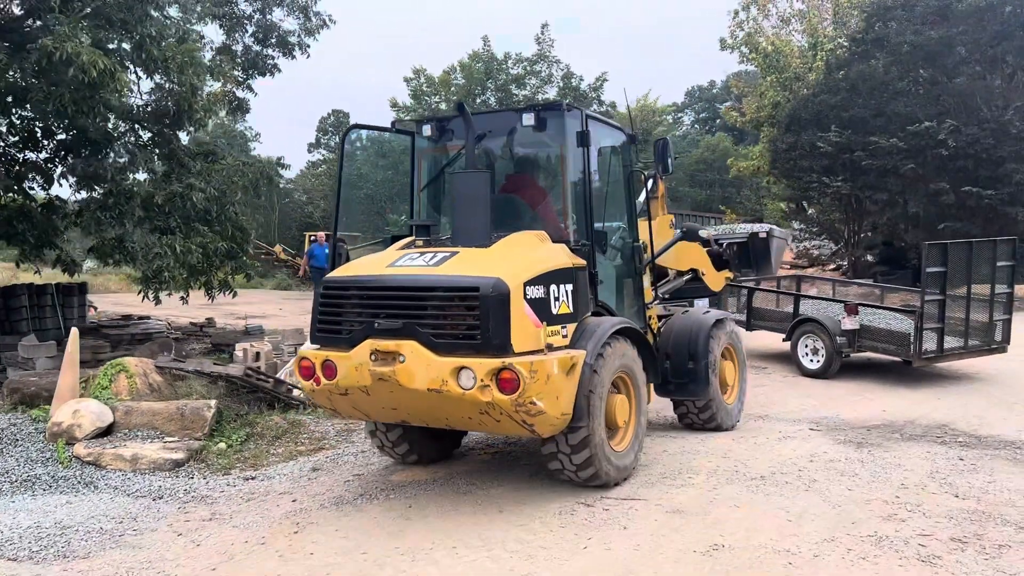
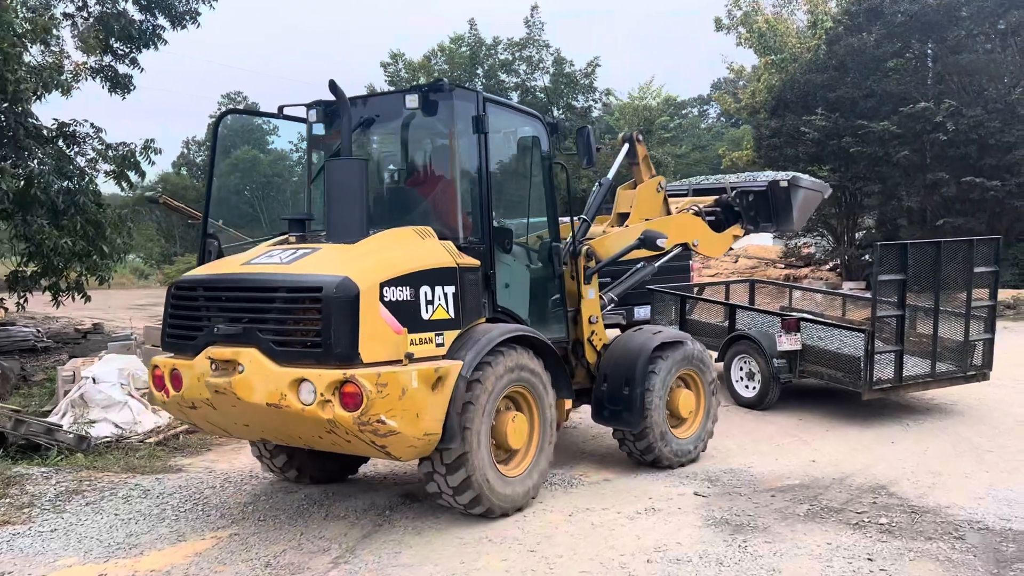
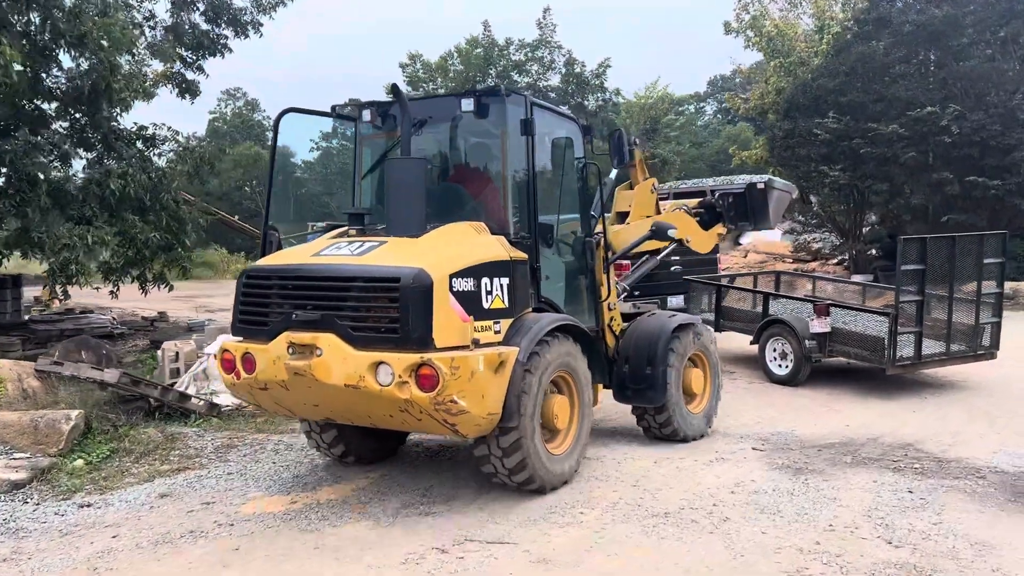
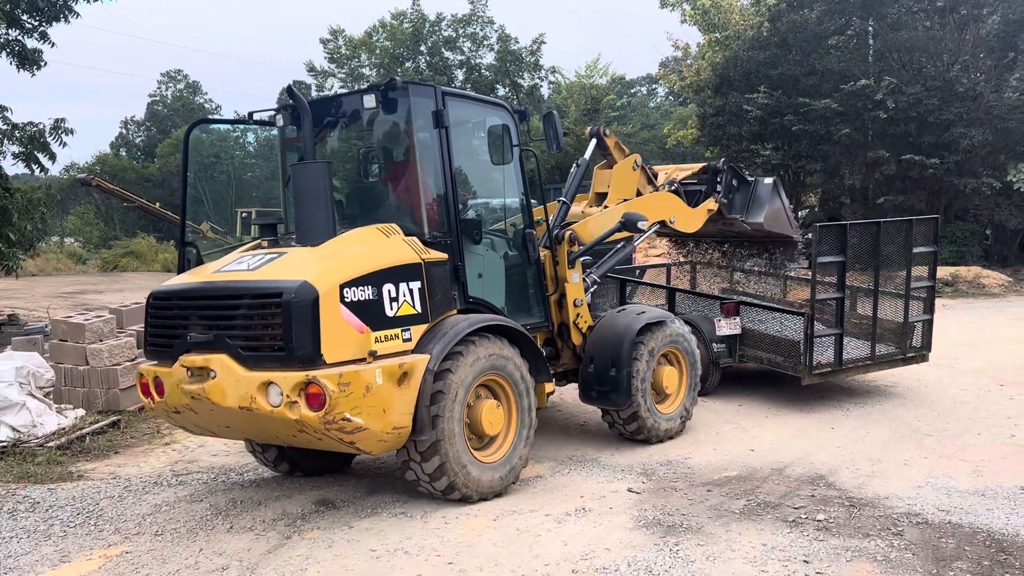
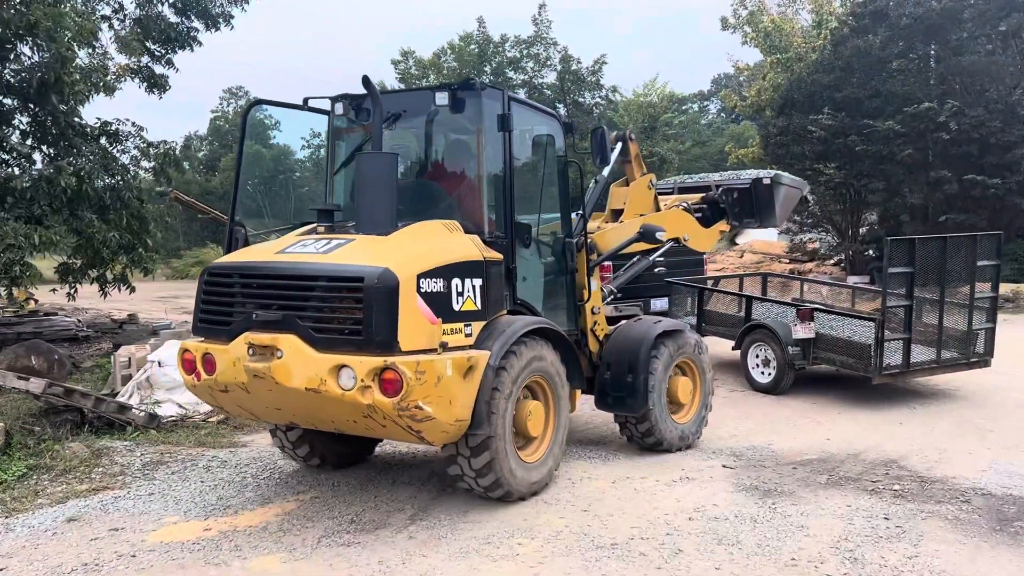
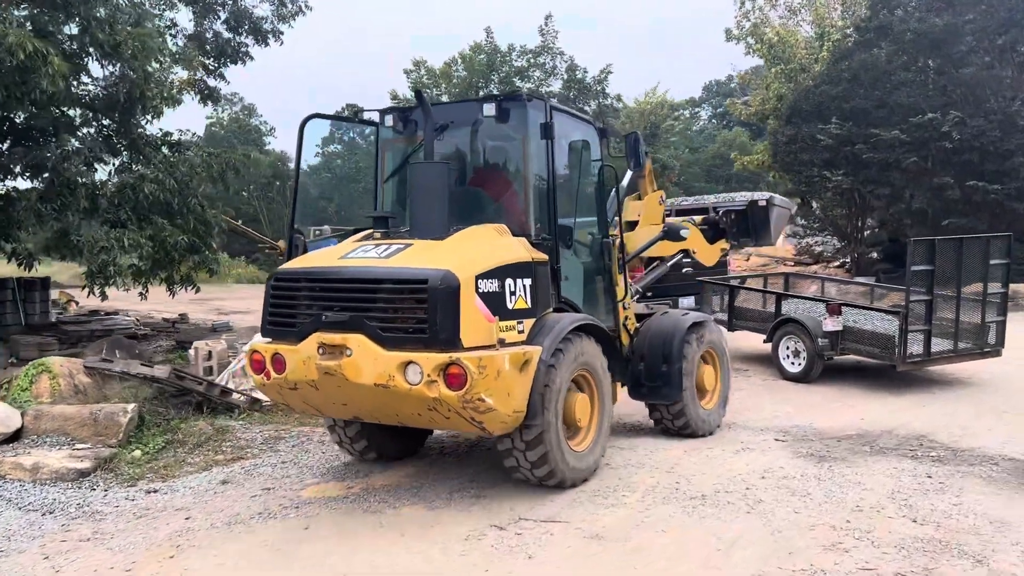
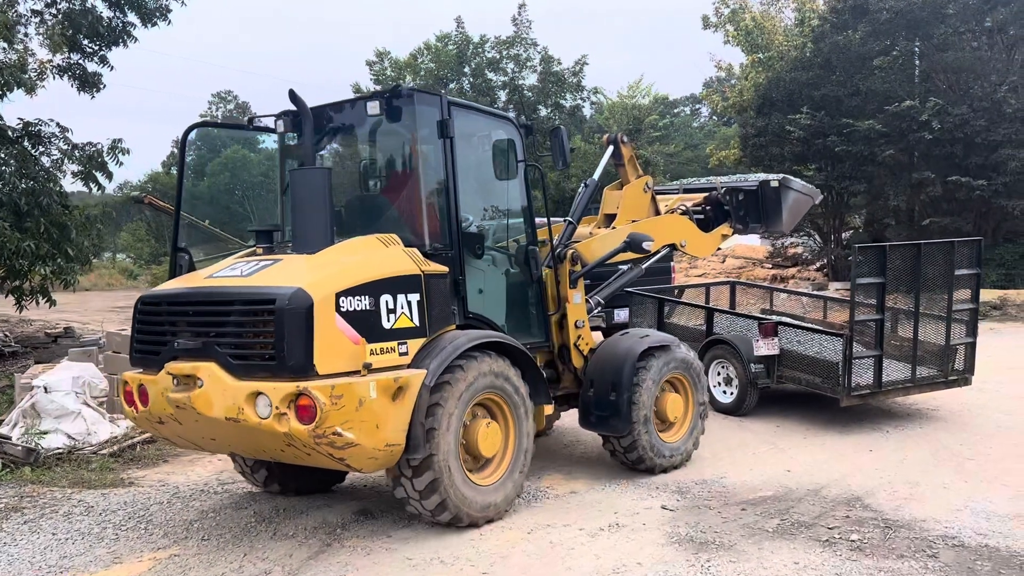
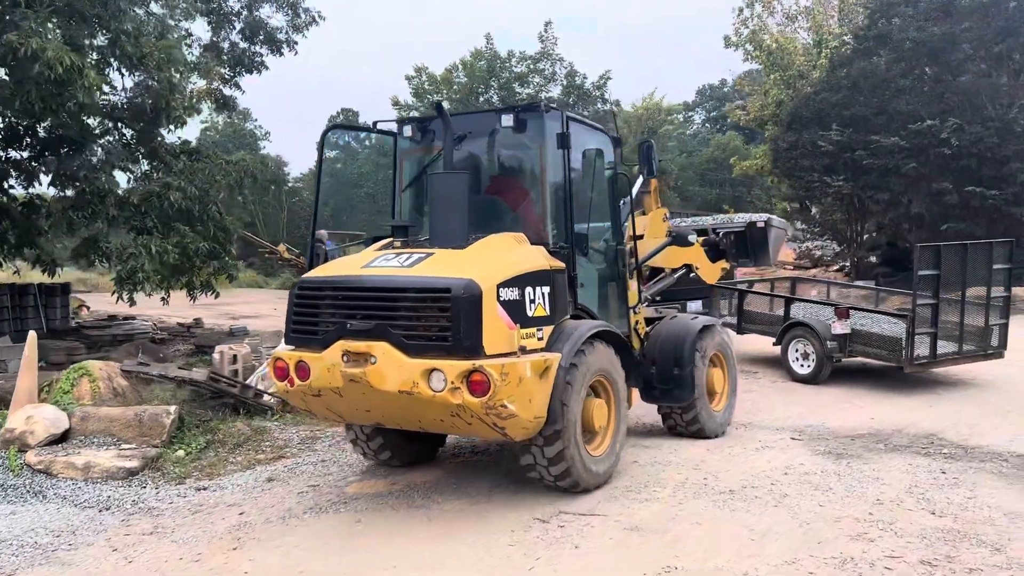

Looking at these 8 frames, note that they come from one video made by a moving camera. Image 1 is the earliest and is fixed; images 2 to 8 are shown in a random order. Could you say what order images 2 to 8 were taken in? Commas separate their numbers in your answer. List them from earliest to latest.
8, 6, 3, 5, 2, 7, 4
